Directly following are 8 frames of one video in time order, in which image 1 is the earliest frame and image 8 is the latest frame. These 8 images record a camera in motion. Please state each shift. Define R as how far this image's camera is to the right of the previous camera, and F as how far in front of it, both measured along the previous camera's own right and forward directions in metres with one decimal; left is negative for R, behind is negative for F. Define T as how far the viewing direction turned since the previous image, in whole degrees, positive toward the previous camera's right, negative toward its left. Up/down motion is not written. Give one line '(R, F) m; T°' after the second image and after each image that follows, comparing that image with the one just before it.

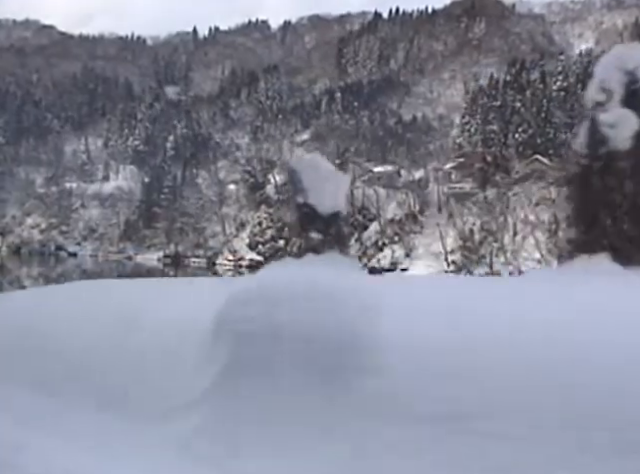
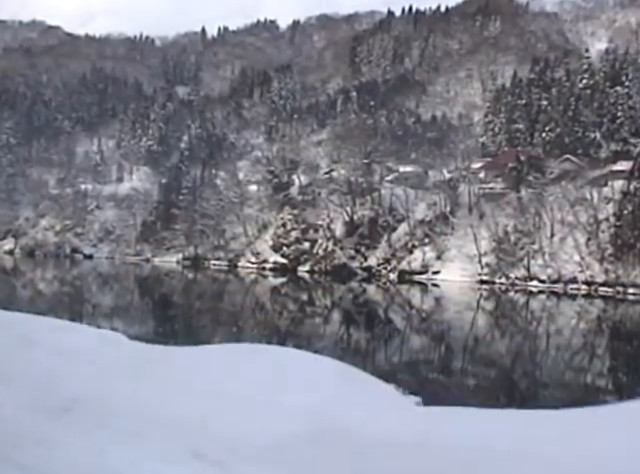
(-1.1, +0.9) m; 0°
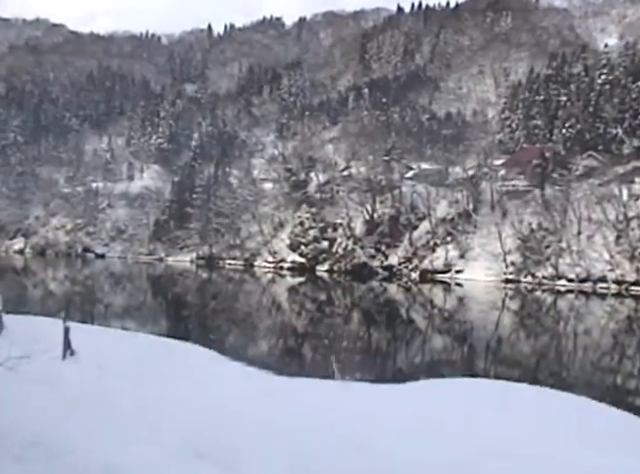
(-0.8, +0.6) m; 0°
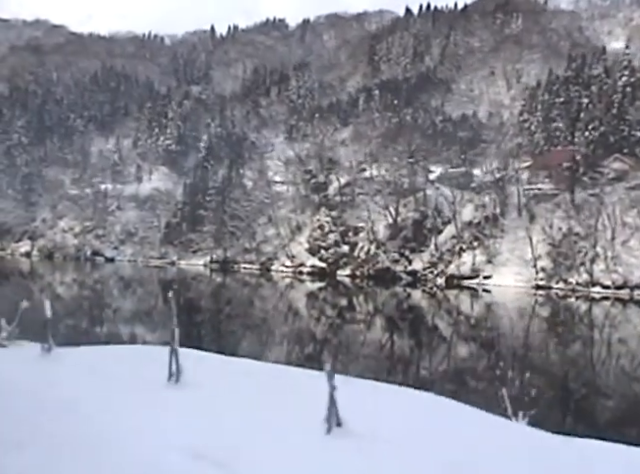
(-1.1, +0.9) m; 0°
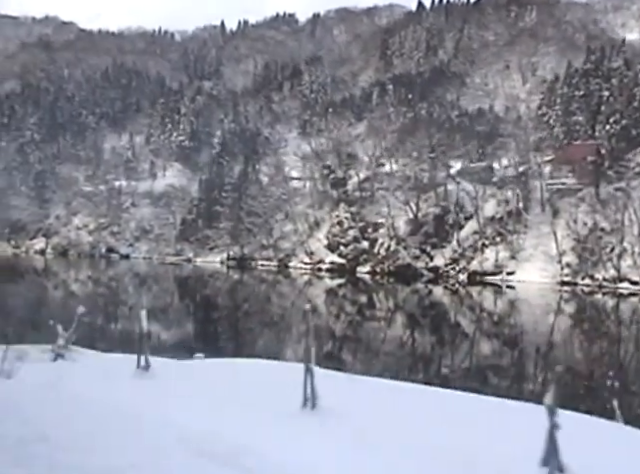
(-0.5, +0.4) m; -1°
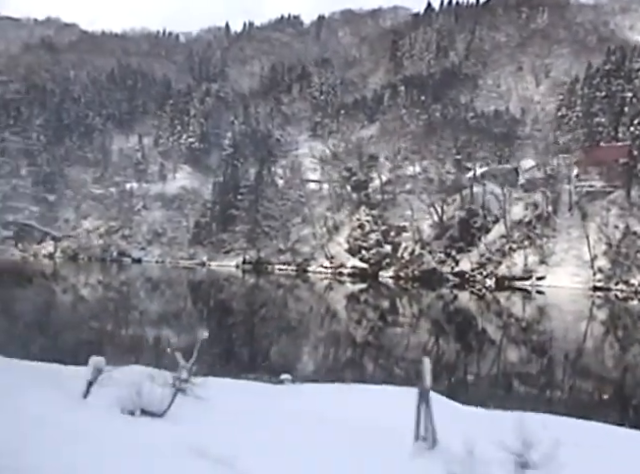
(-1.0, +0.8) m; 0°
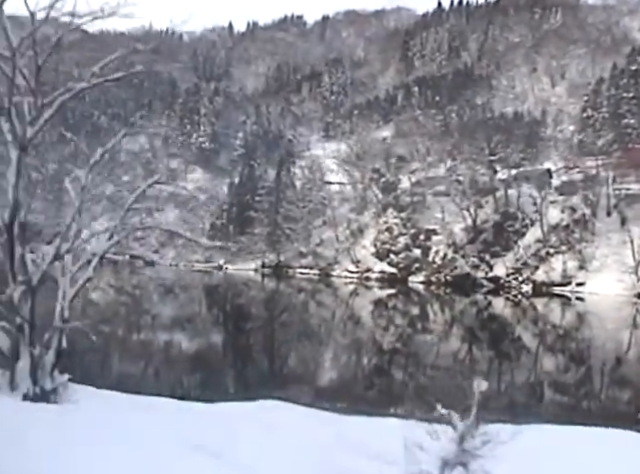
(-1.4, +1.1) m; +1°
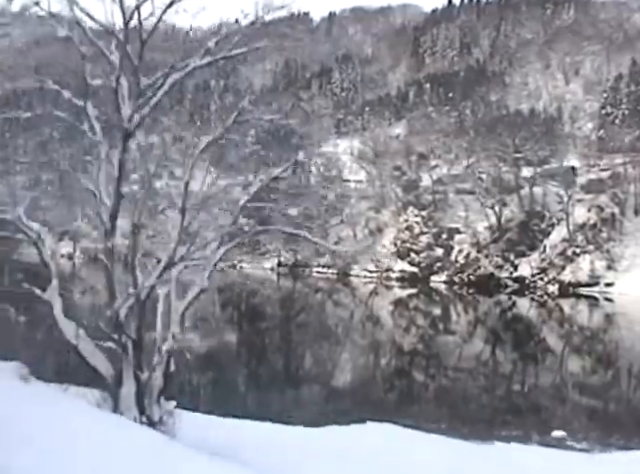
(-0.8, +0.6) m; 0°
